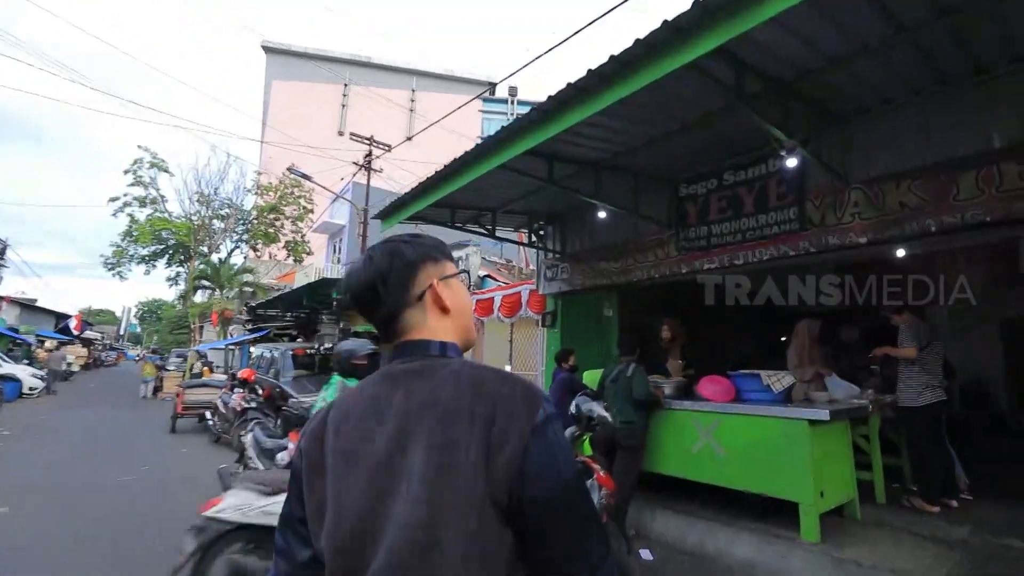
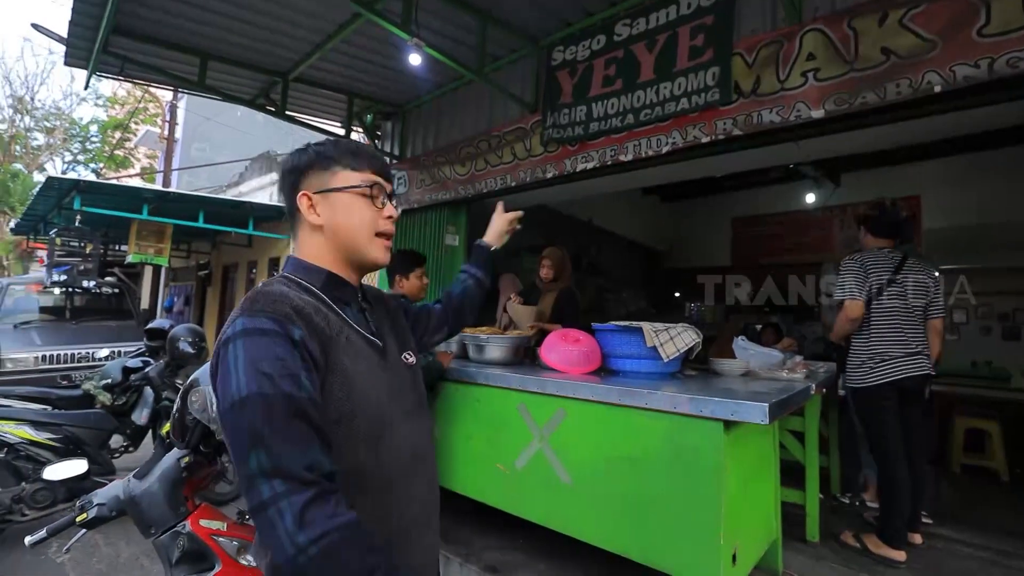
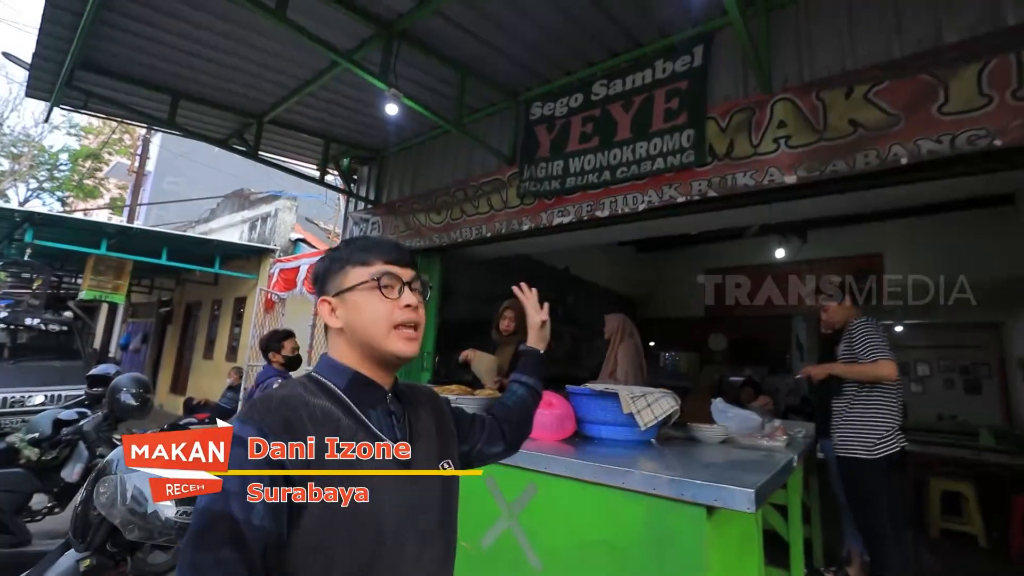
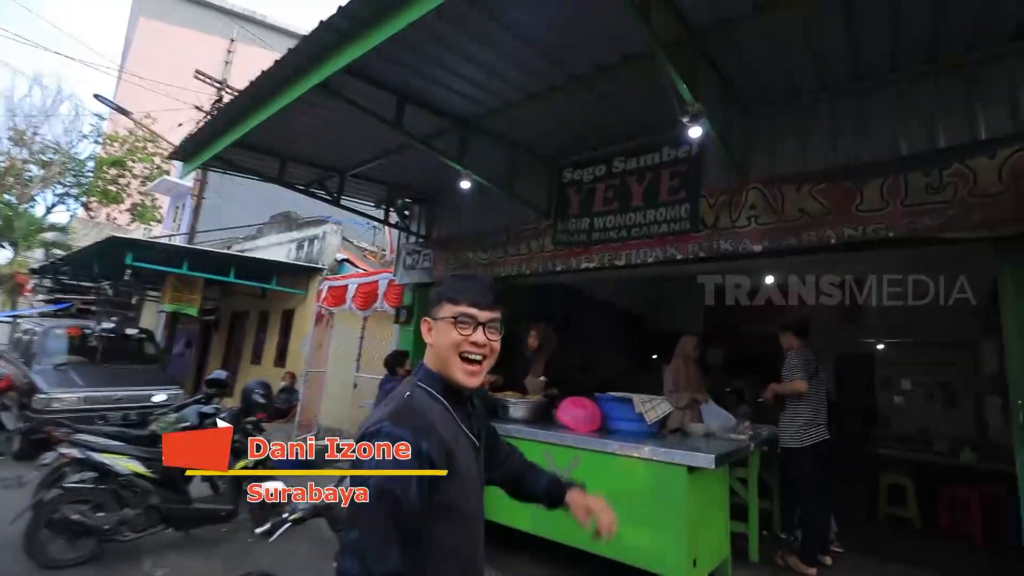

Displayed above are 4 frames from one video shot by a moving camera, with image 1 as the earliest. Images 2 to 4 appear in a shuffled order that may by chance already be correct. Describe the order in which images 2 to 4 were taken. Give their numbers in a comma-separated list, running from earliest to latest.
4, 3, 2
